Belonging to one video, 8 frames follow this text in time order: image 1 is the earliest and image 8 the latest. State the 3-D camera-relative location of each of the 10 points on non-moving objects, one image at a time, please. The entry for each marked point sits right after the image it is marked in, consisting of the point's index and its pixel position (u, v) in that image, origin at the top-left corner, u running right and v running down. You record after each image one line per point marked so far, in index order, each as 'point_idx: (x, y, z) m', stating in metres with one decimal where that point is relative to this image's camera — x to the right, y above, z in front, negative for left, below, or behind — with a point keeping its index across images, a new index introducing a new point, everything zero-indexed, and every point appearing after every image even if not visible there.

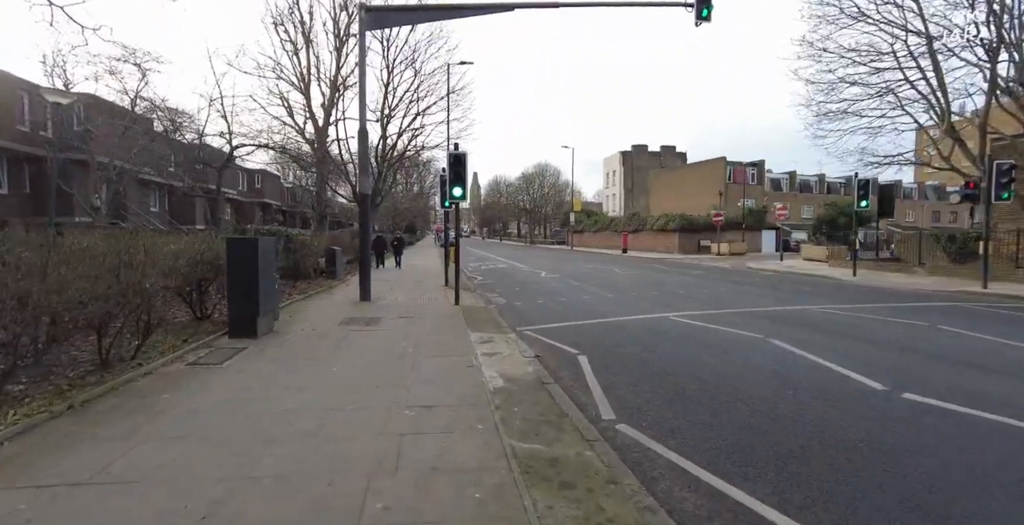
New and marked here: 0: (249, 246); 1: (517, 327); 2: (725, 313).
0: (-4.3, +0.2, +7.9) m
1: (+0.1, -1.3, +10.0) m
2: (+4.9, -1.2, +11.2) m
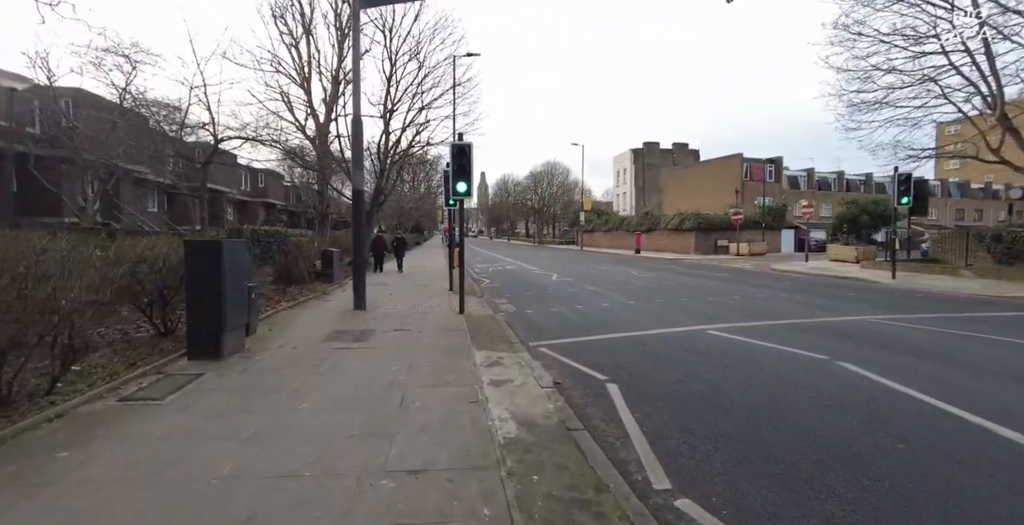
0: (-4.1, +0.1, +6.6) m
1: (+0.3, -1.4, +8.6) m
2: (+5.2, -1.3, +9.8) m
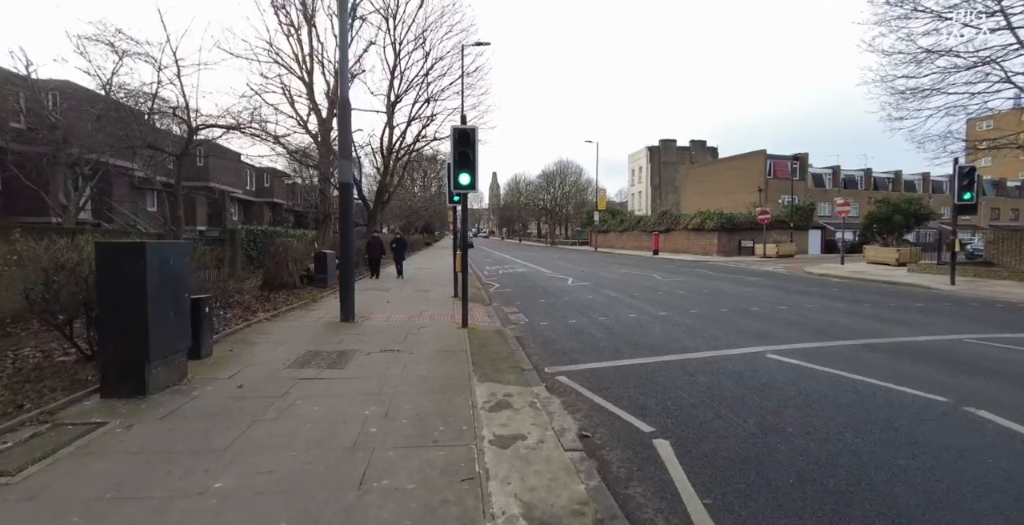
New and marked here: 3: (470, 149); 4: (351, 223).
0: (-4.0, 0.0, +5.1) m
1: (+0.5, -1.5, +7.0) m
2: (+5.4, -1.4, +8.0) m
3: (-0.8, +2.2, +9.3) m
4: (-3.4, +0.8, +10.1) m
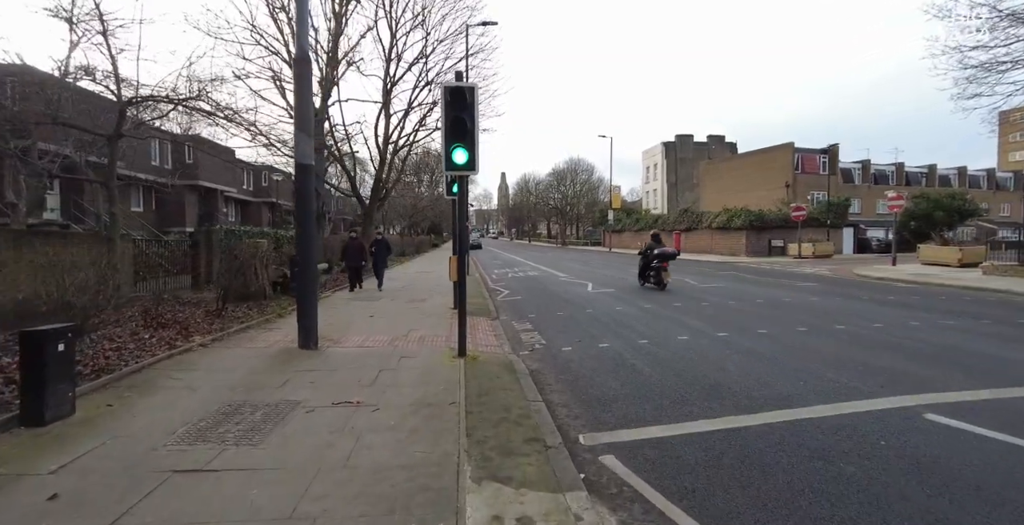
0: (-3.9, -0.1, +2.6) m
1: (+0.6, -1.6, +4.5) m
2: (+5.5, -1.4, +5.4) m
3: (-0.6, +2.1, +6.8) m
4: (-3.2, +0.7, +7.7) m
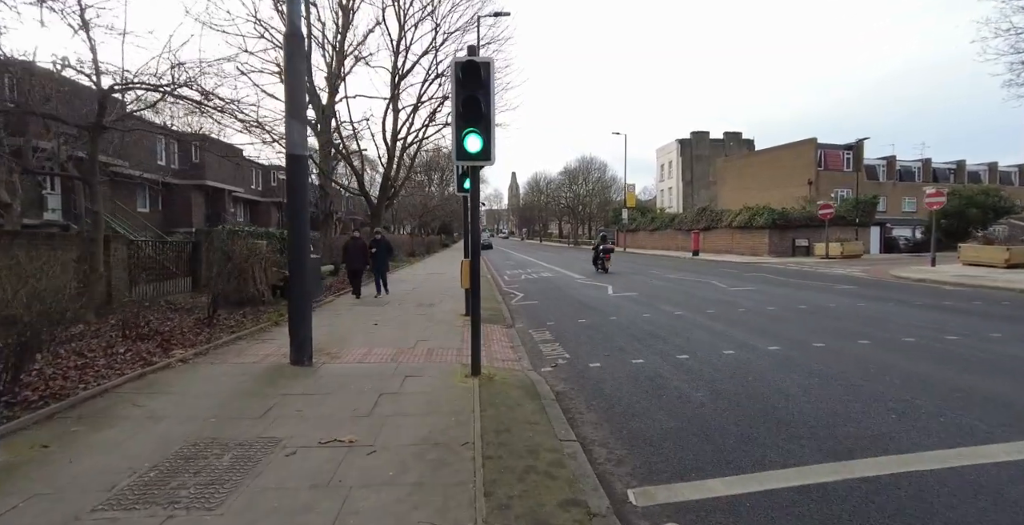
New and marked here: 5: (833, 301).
0: (-3.7, -0.1, +1.7) m
1: (+0.9, -1.7, +3.5) m
2: (+5.8, -1.5, +4.3) m
3: (-0.4, +2.0, +5.9) m
4: (-2.9, +0.6, +6.7) m
5: (+8.0, -1.0, +12.1) m
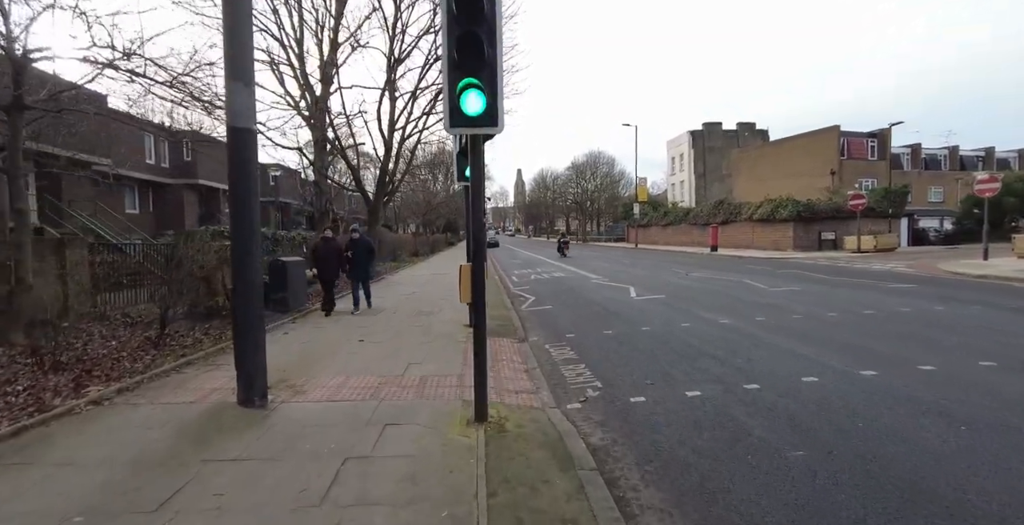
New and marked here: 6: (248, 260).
0: (-3.6, -0.2, +0.1) m
1: (+1.0, -1.7, +1.8) m
2: (+5.9, -1.5, +2.6) m
3: (-0.2, +2.0, +4.2) m
4: (-2.7, +0.5, +5.1) m
5: (+8.2, -0.9, +10.3) m
6: (-2.8, 0.0, +5.1) m
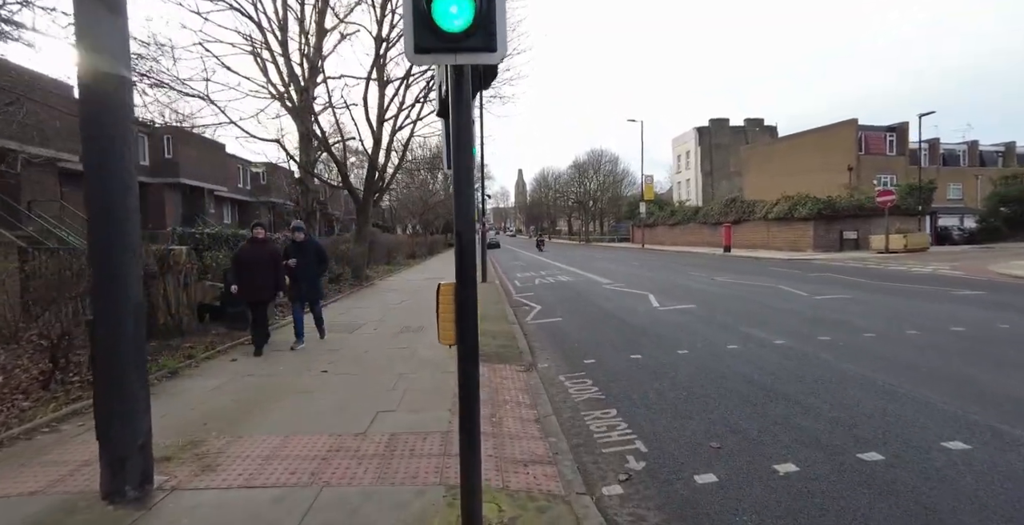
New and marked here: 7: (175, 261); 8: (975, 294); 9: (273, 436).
0: (-3.5, -0.4, -1.7) m
1: (+1.0, -1.8, 0.0) m
2: (+6.0, -1.5, +0.8) m
3: (-0.2, +1.8, +2.4) m
4: (-2.7, +0.4, +3.3) m
5: (+8.3, -1.0, +8.5) m
6: (-2.7, -0.1, +3.3) m
7: (-5.6, 0.0, +8.1) m
8: (+10.9, -0.7, +11.4) m
9: (-2.2, -1.6, +4.5) m
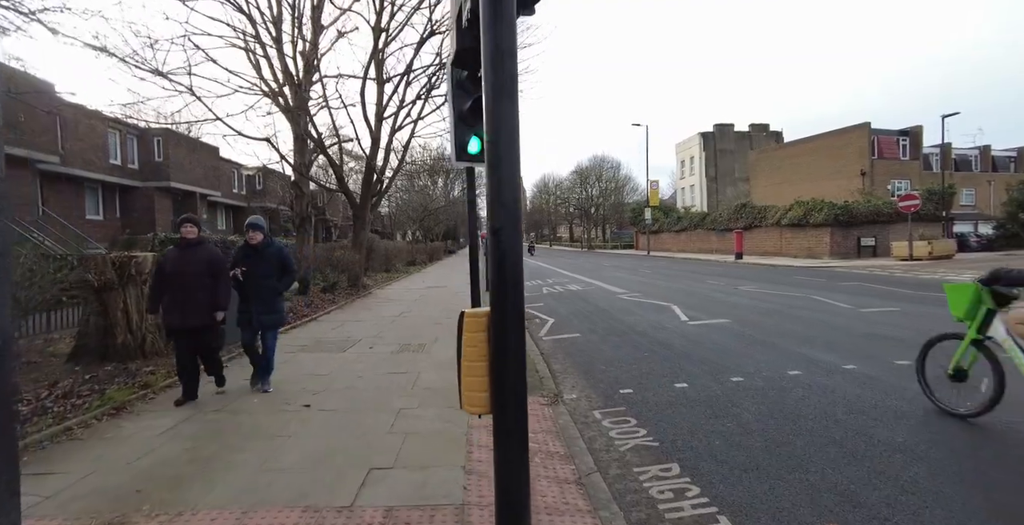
0: (-3.3, -0.4, -2.8) m
1: (+1.3, -1.9, -1.2) m
2: (+6.2, -1.6, -0.4) m
3: (+0.1, +1.8, +1.3) m
4: (-2.4, +0.3, +2.2) m
5: (+8.6, -1.1, +7.4) m
6: (-2.5, -0.2, +2.2) m
7: (-5.4, -0.1, +6.9) m
8: (+11.2, -0.9, +10.3) m
9: (-1.9, -1.7, +3.3) m
